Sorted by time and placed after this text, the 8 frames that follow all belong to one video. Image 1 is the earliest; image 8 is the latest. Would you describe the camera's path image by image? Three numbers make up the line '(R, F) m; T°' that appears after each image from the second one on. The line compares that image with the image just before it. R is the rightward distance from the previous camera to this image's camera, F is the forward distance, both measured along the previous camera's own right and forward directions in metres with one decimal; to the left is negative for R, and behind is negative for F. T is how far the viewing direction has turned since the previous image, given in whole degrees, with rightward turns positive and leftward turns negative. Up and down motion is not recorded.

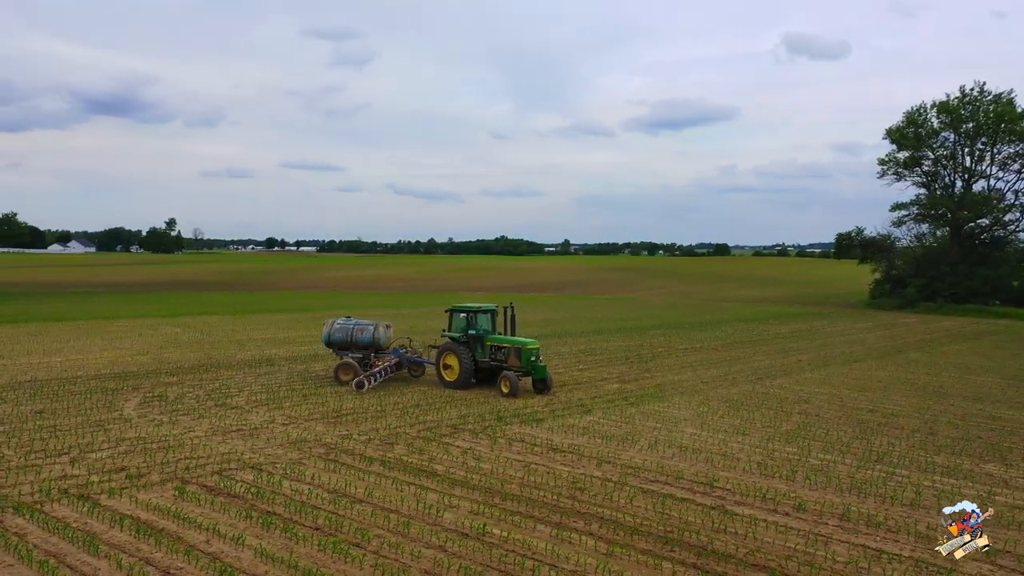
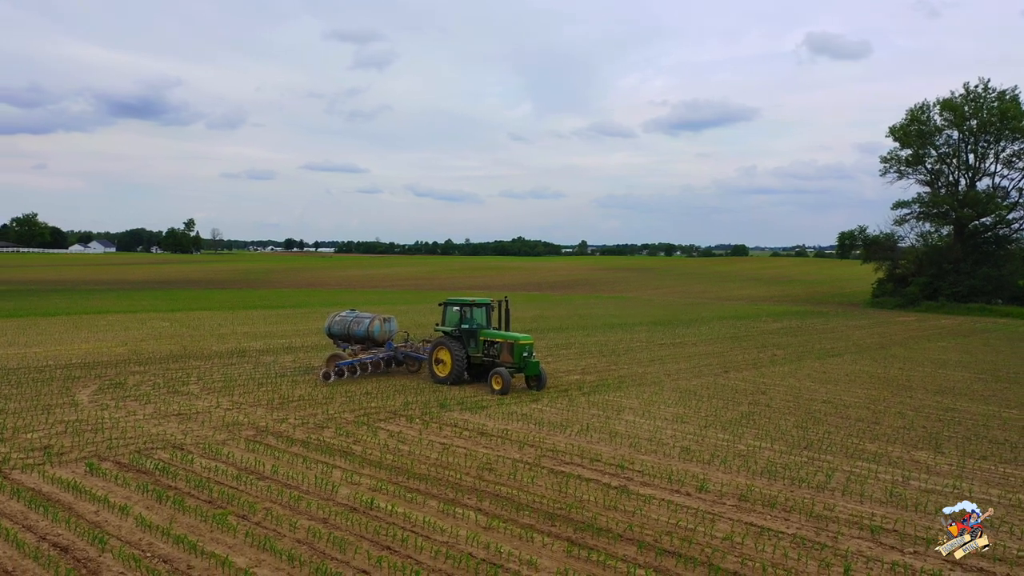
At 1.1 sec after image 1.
(+1.3, -0.1) m; -1°
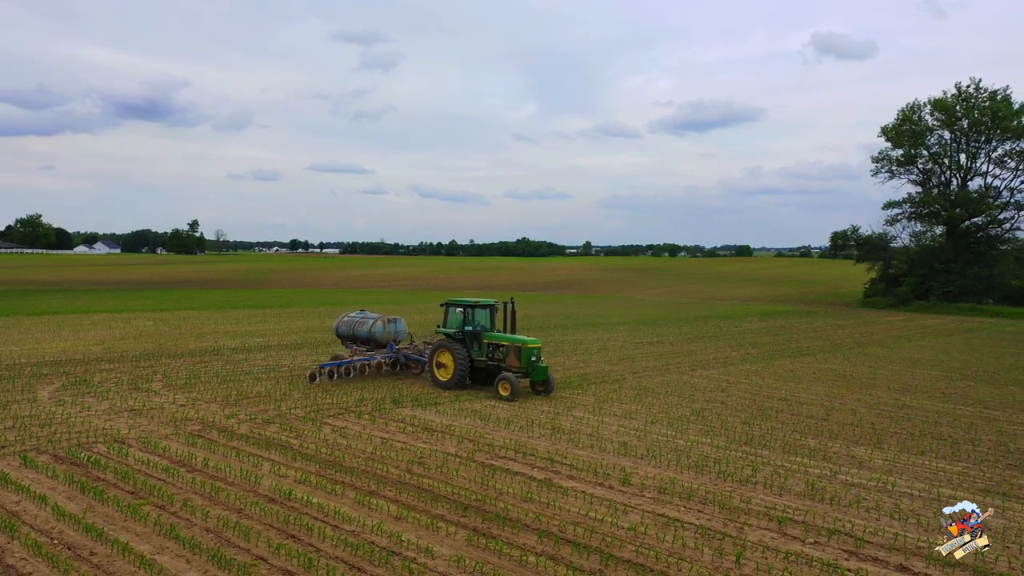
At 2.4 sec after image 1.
(+0.9, -0.2) m; 0°
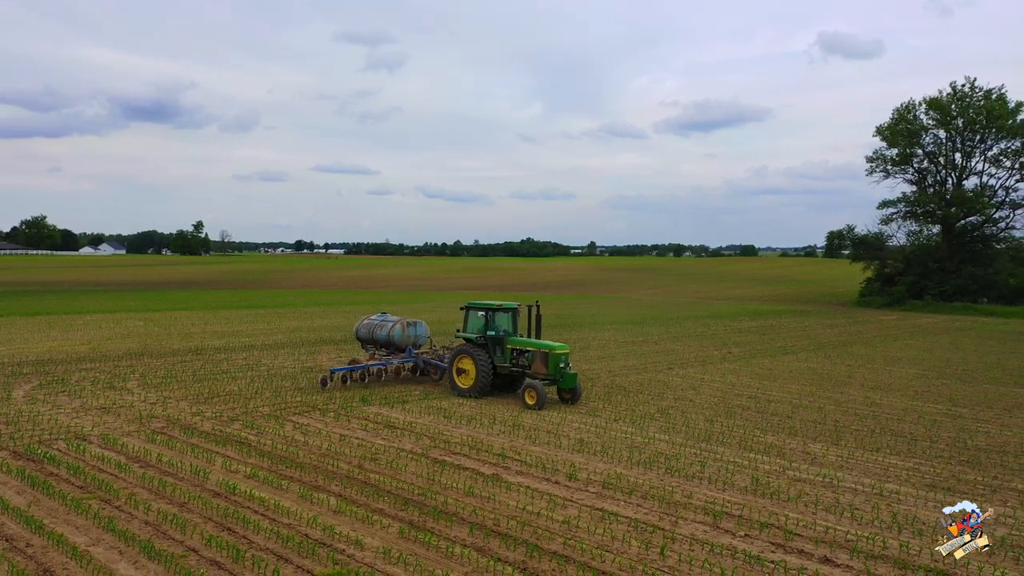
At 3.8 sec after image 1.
(+0.7, -0.1) m; 0°
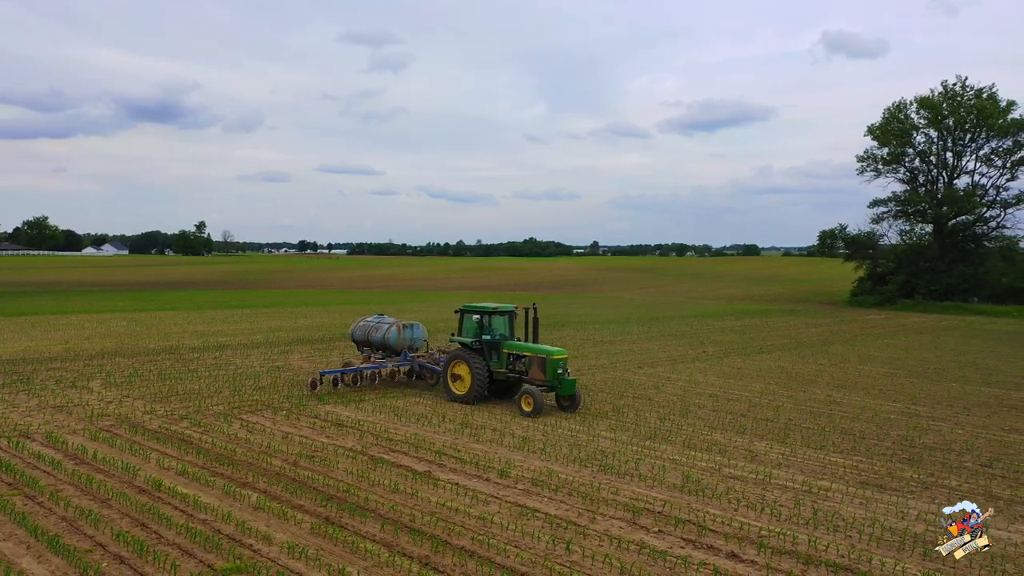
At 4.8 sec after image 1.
(+0.9, -0.1) m; 0°
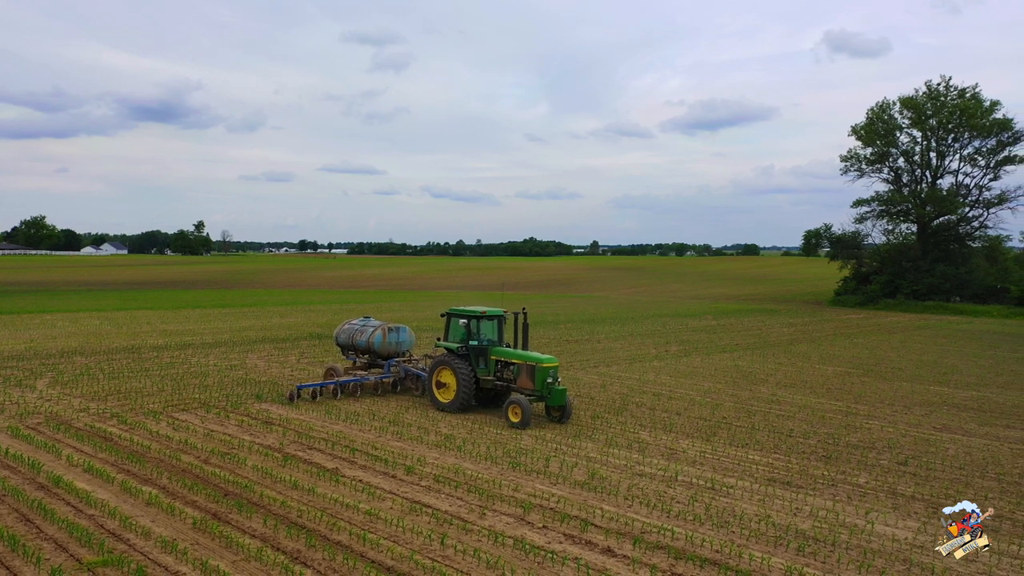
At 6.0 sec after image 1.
(+1.2, -0.1) m; 0°
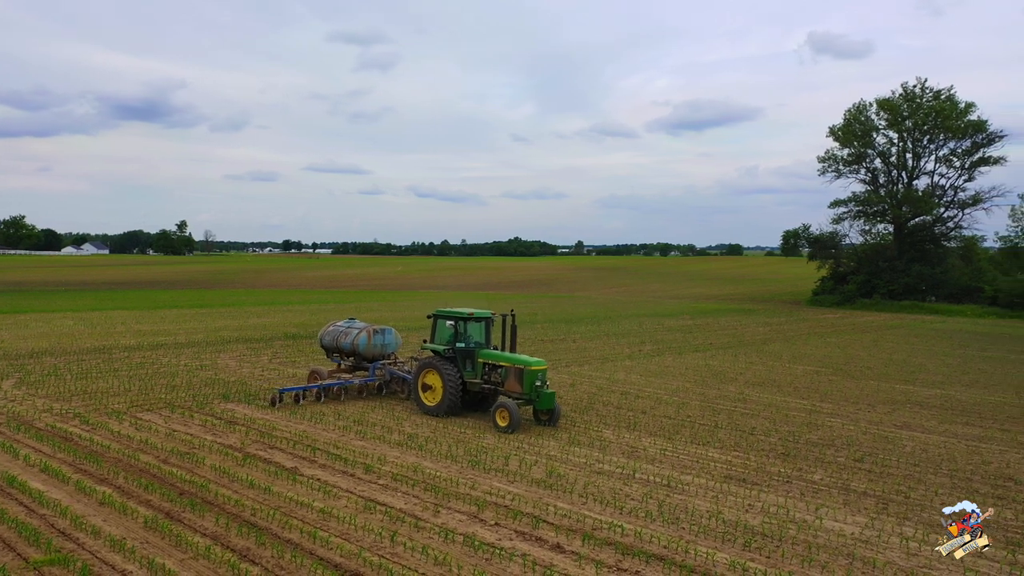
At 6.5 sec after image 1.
(+0.3, -0.1) m; +1°
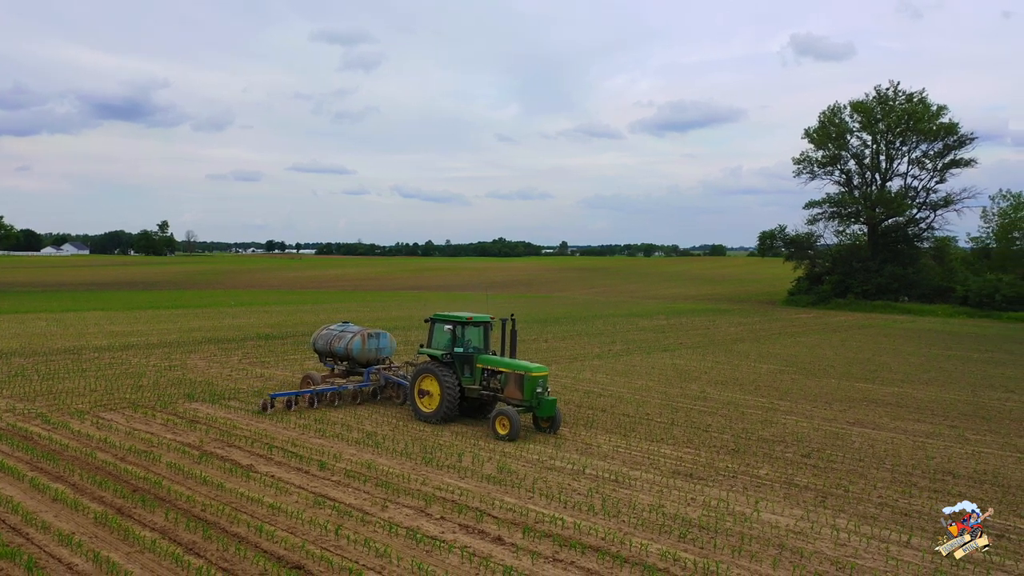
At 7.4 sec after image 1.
(+0.4, -0.2) m; +1°
